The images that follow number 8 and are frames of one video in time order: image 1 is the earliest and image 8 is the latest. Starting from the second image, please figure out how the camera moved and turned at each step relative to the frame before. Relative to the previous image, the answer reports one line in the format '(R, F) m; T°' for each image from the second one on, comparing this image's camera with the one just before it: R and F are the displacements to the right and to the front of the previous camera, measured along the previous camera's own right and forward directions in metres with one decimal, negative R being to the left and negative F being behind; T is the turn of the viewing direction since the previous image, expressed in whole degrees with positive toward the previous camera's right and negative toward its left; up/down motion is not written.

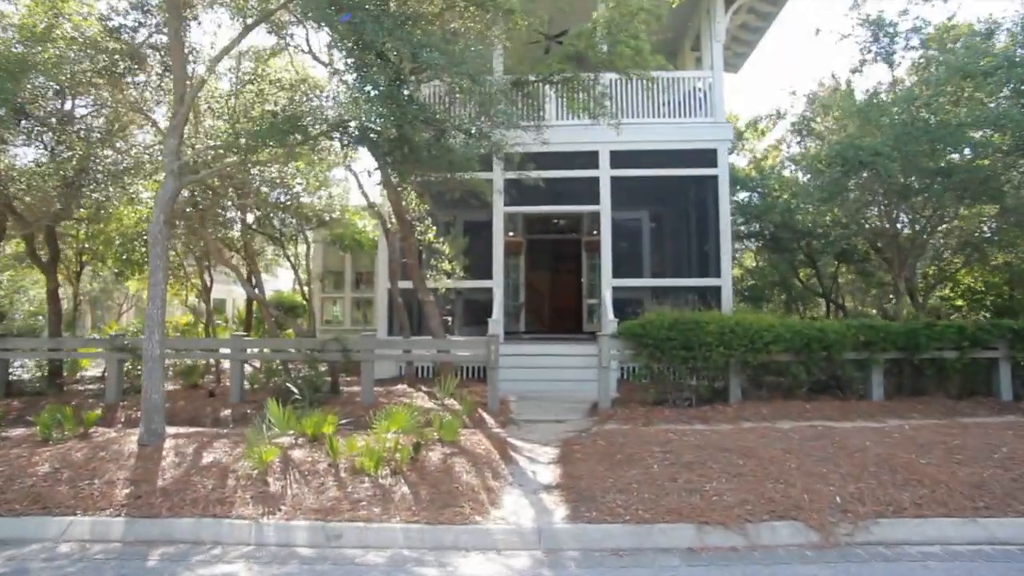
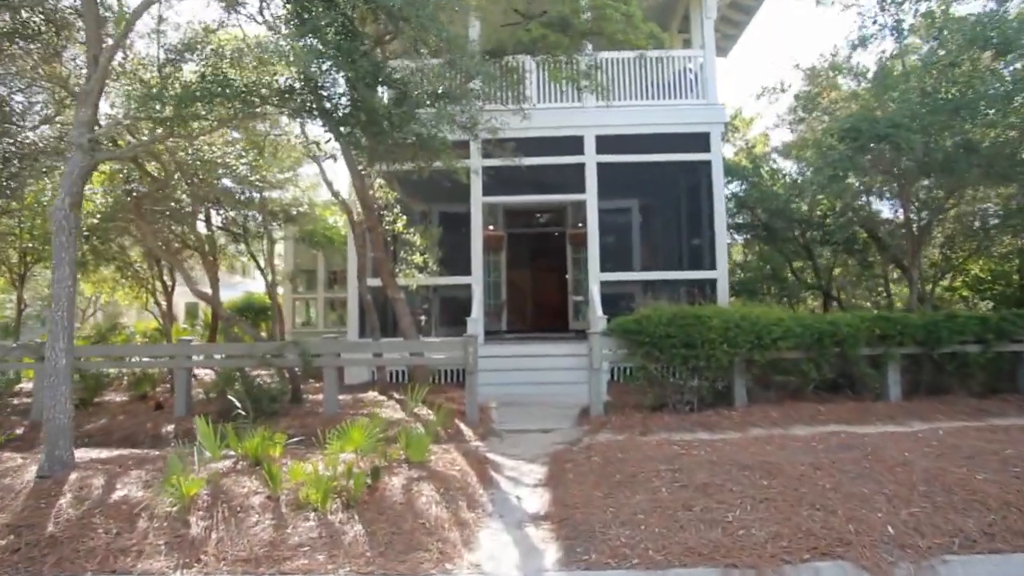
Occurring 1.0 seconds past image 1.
(+0.1, +1.0) m; +1°
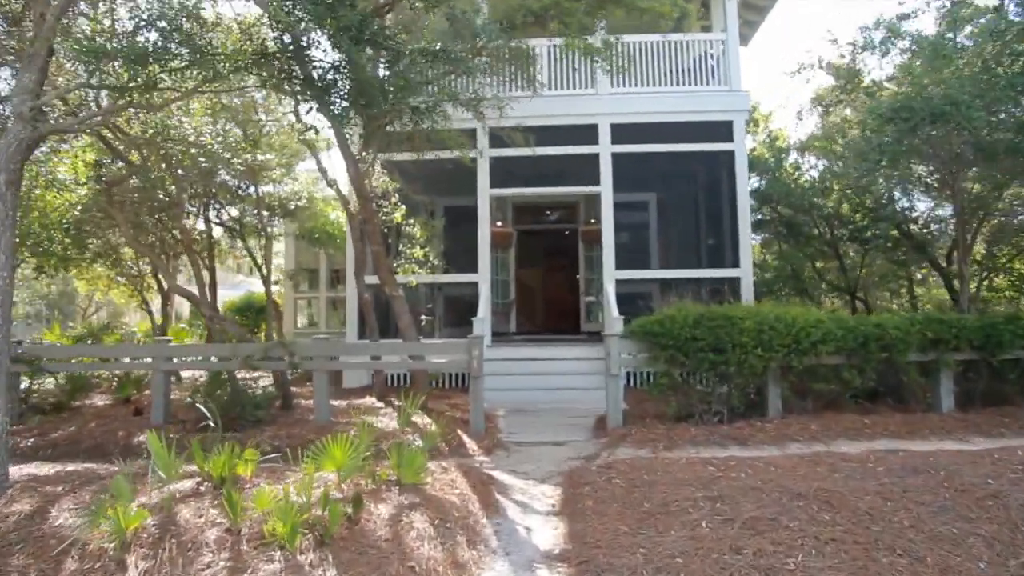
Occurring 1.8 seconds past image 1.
(0.0, +0.8) m; -1°
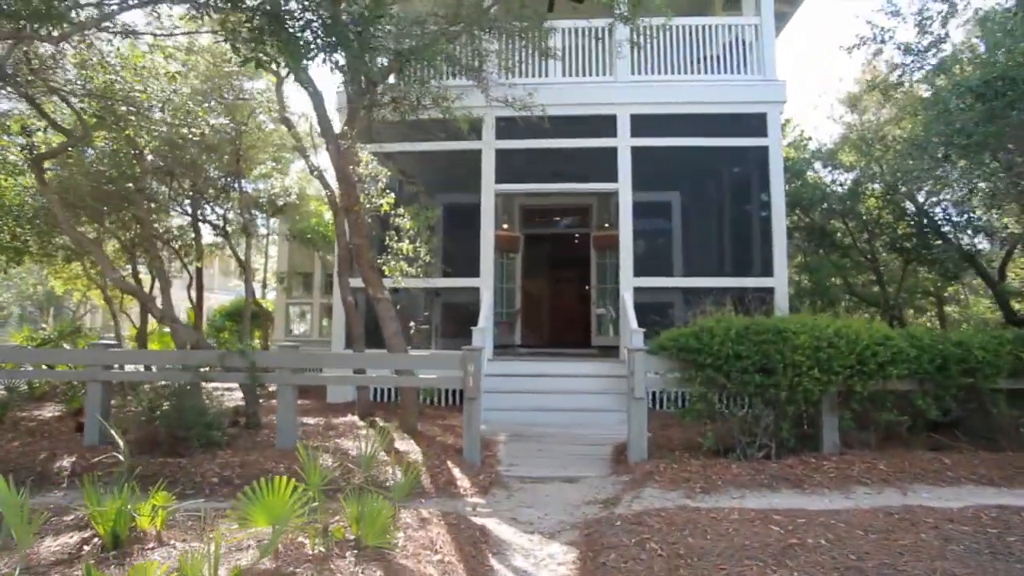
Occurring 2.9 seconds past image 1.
(0.0, +1.3) m; -1°
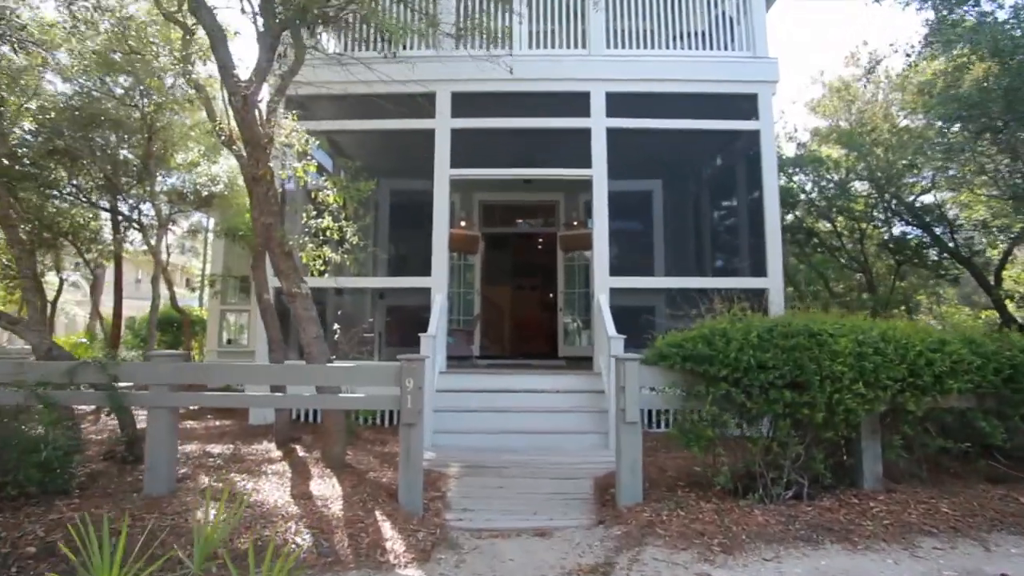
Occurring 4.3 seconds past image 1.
(+0.1, +1.5) m; +3°
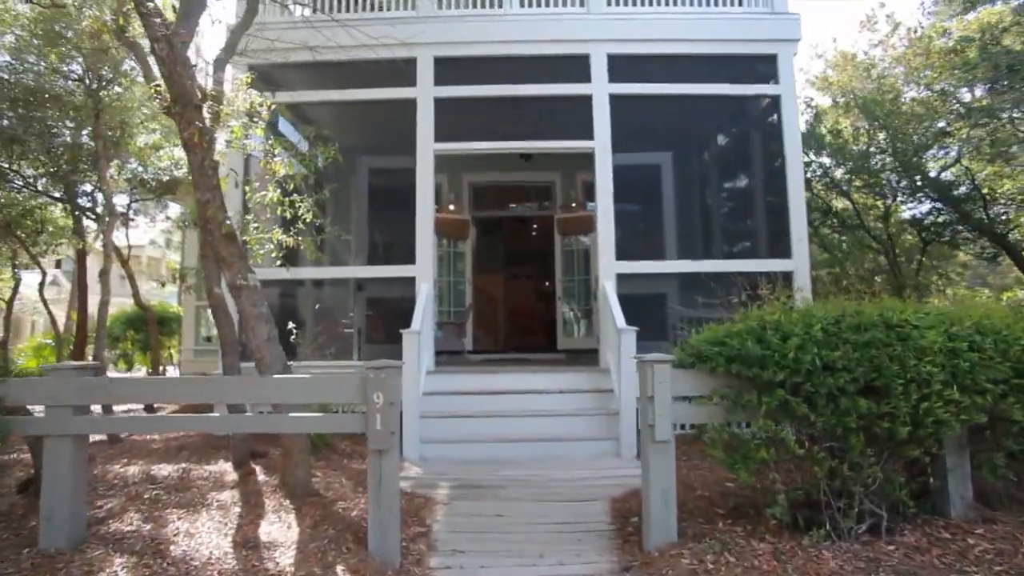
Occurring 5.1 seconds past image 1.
(0.0, +1.0) m; +1°
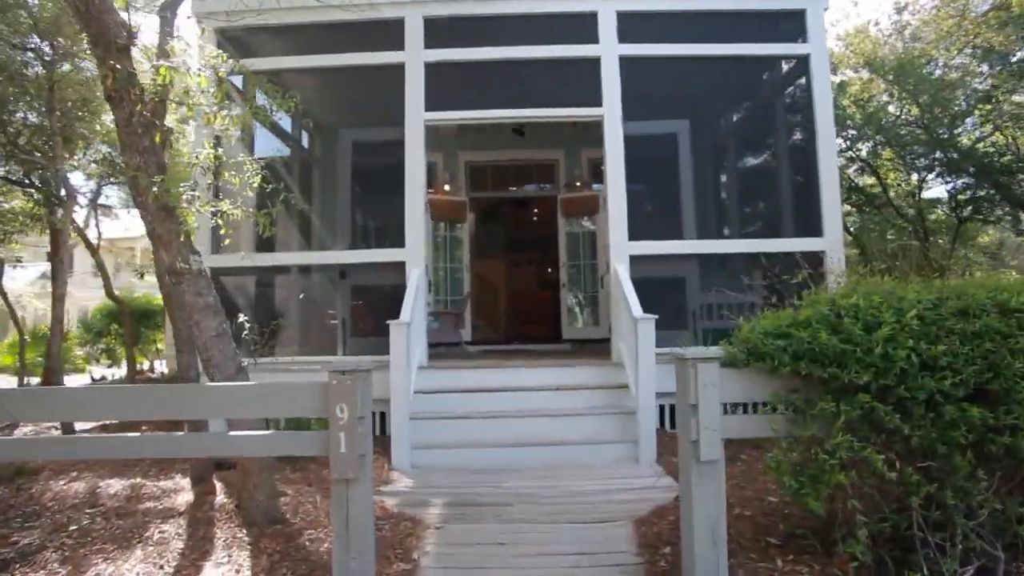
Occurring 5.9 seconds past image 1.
(0.0, +0.9) m; 0°
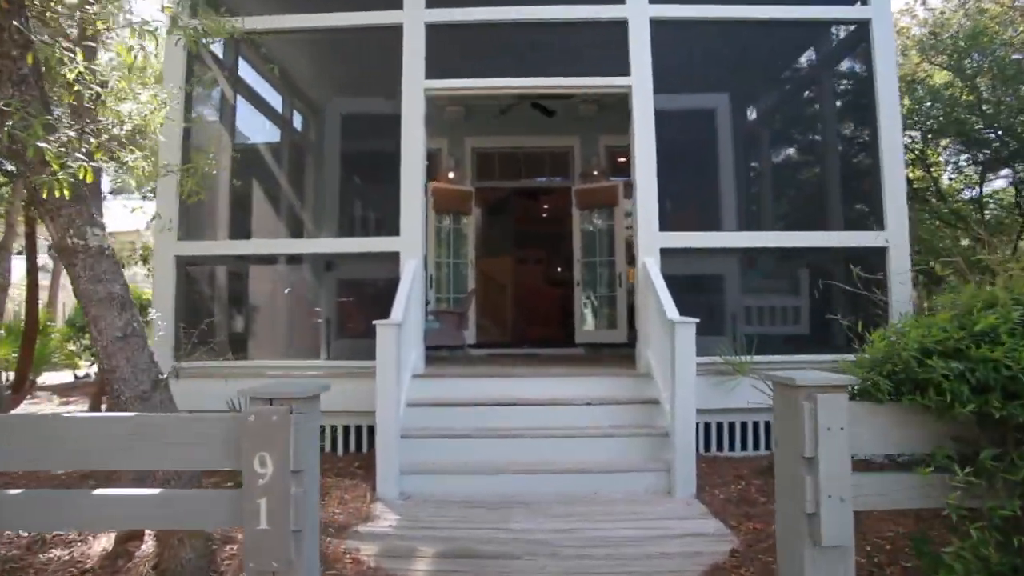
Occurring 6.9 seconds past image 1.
(0.0, +1.0) m; -1°
